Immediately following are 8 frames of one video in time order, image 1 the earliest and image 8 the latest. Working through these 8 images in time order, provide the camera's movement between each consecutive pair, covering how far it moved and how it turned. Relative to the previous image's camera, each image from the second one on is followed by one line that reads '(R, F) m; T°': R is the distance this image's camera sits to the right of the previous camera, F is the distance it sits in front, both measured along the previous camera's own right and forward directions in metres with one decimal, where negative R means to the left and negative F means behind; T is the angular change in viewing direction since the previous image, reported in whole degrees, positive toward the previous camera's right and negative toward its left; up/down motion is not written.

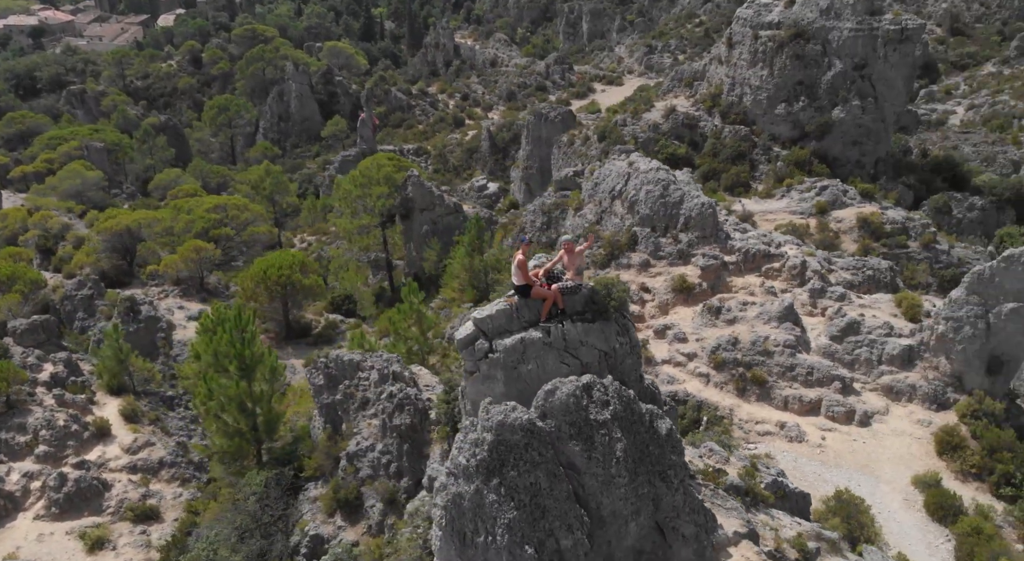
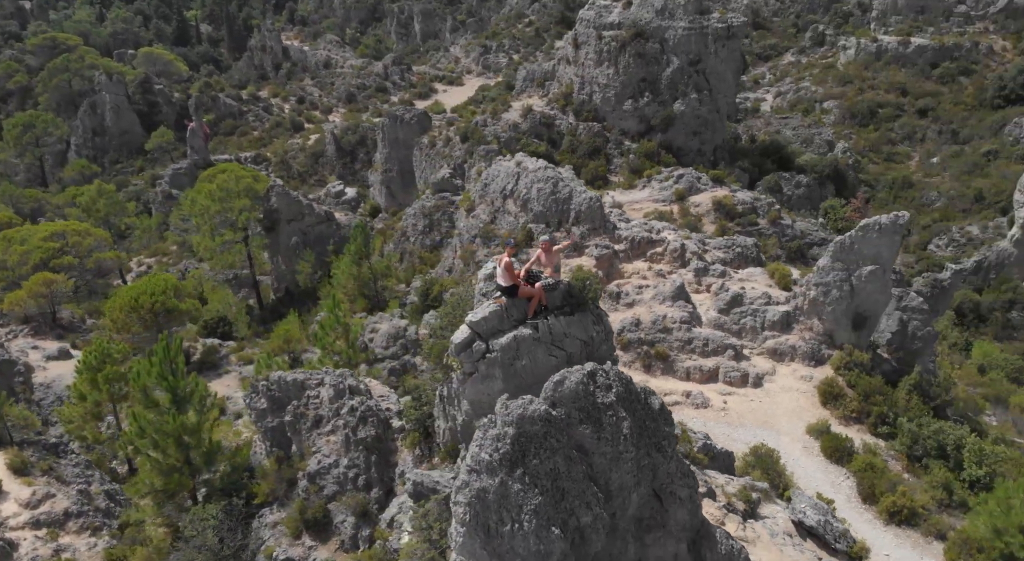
(-1.8, -0.4) m; +12°
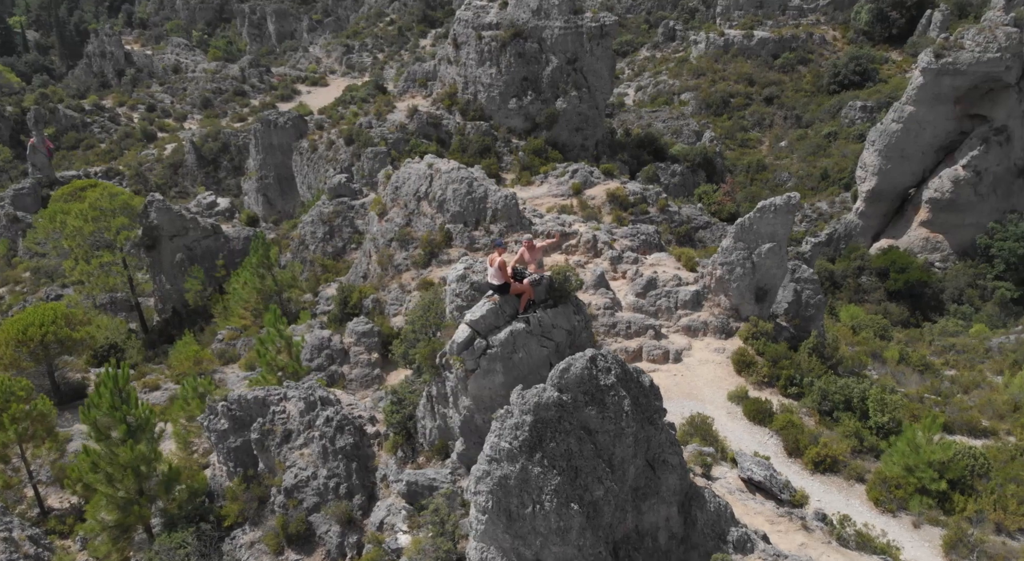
(-1.6, -0.4) m; +10°
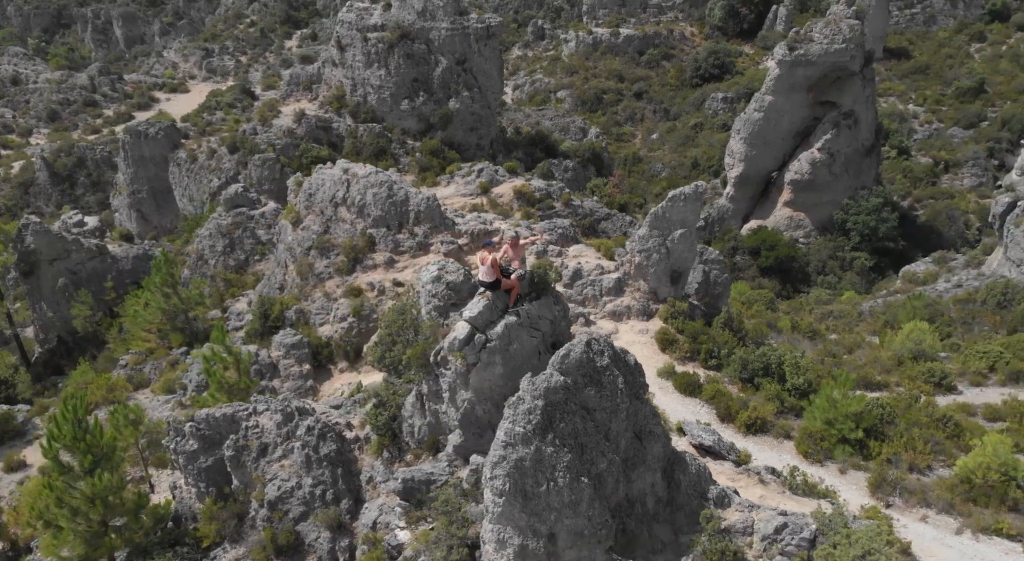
(-1.6, -0.5) m; +9°
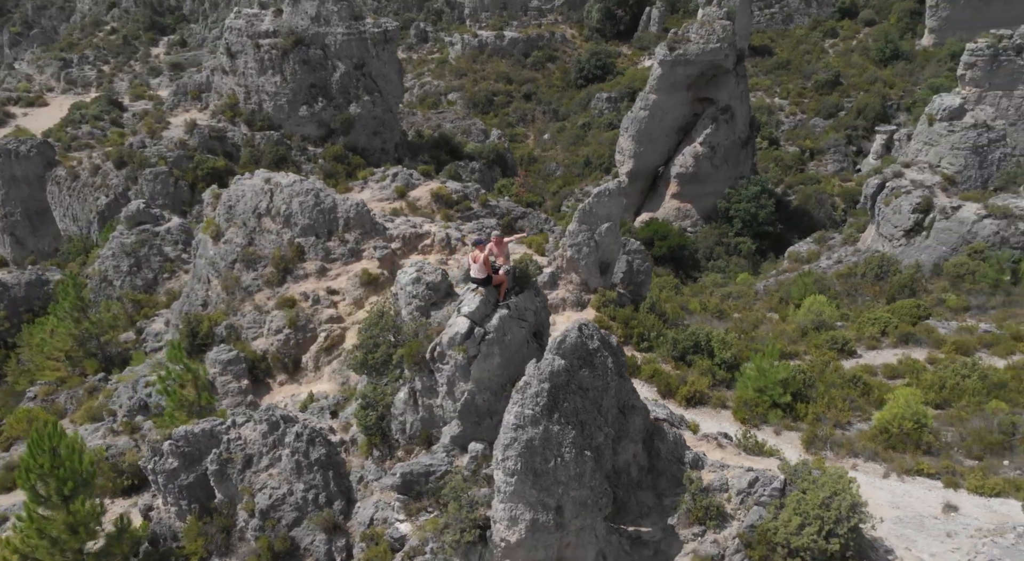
(-1.5, -0.6) m; +8°
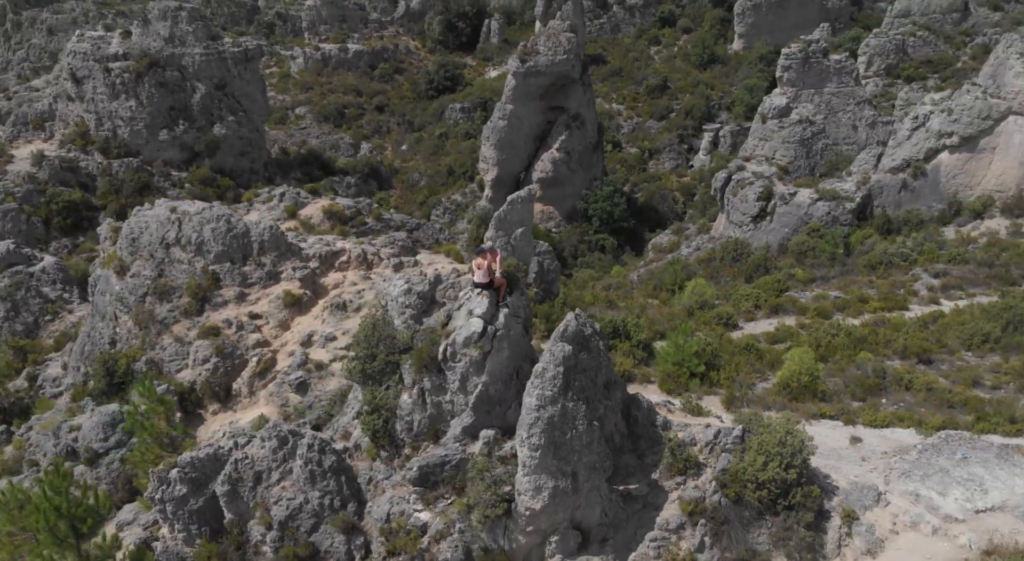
(-2.6, -1.3) m; +12°
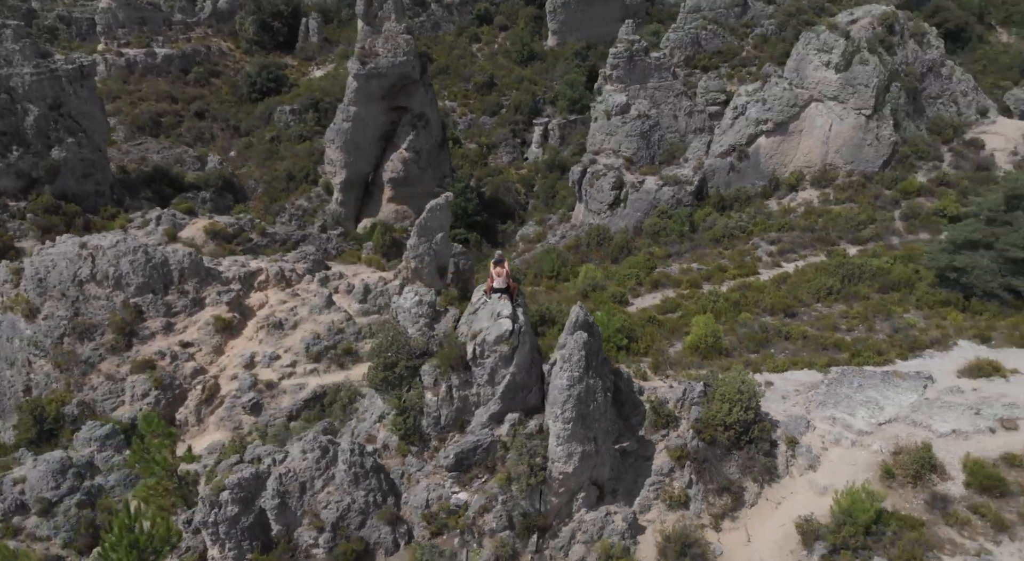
(-3.7, -1.7) m; +14°
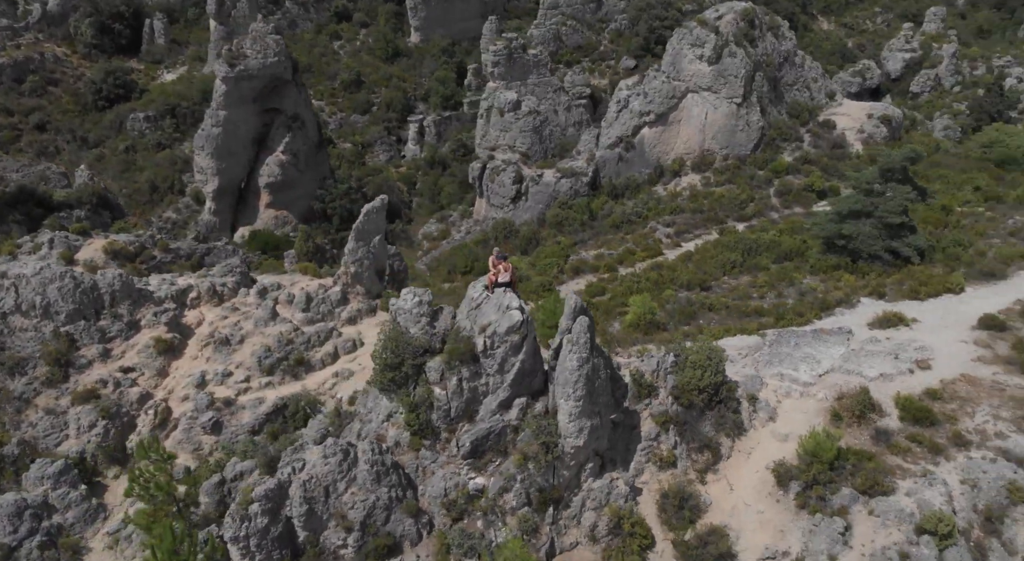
(-2.9, -0.8) m; +11°
